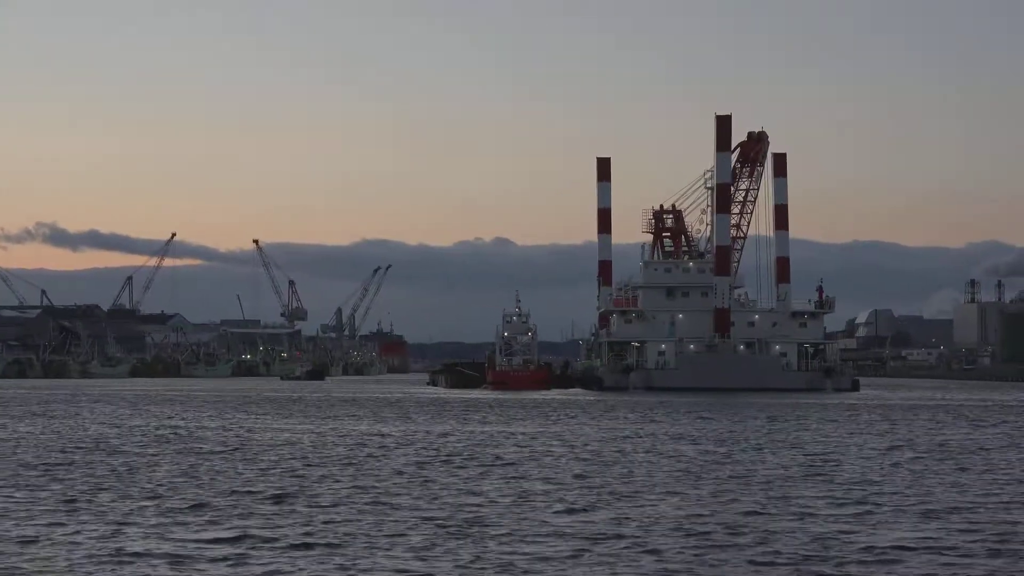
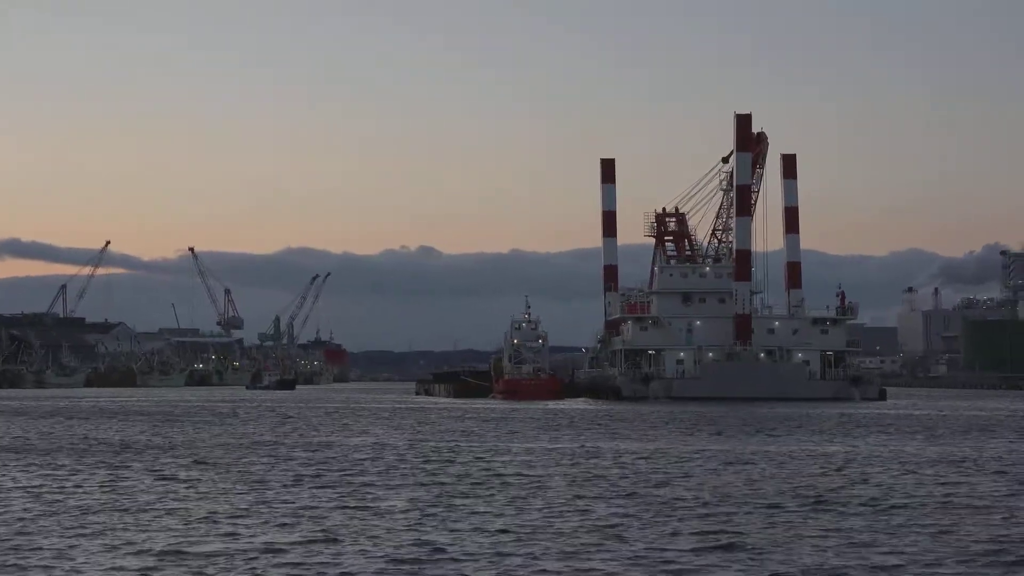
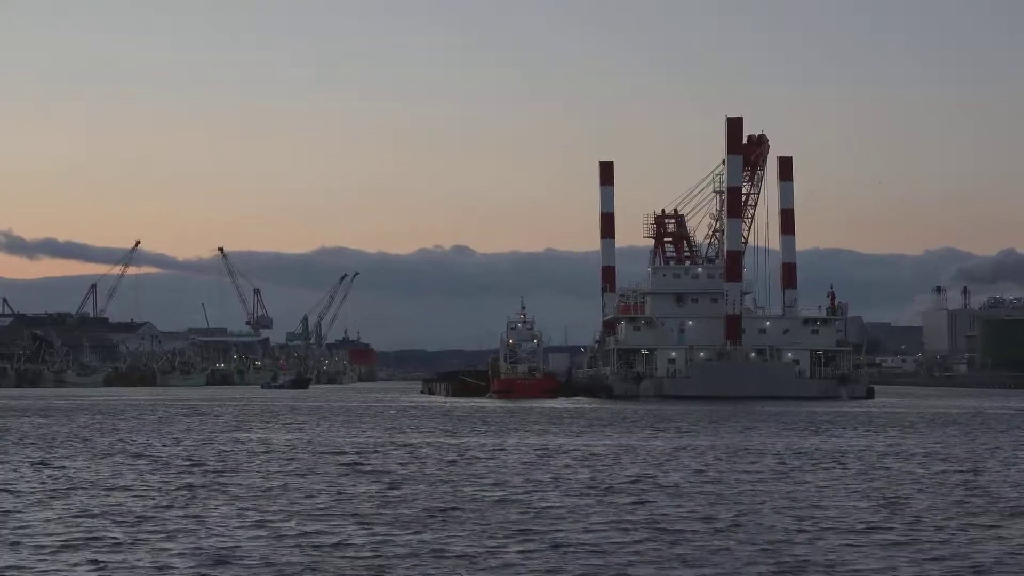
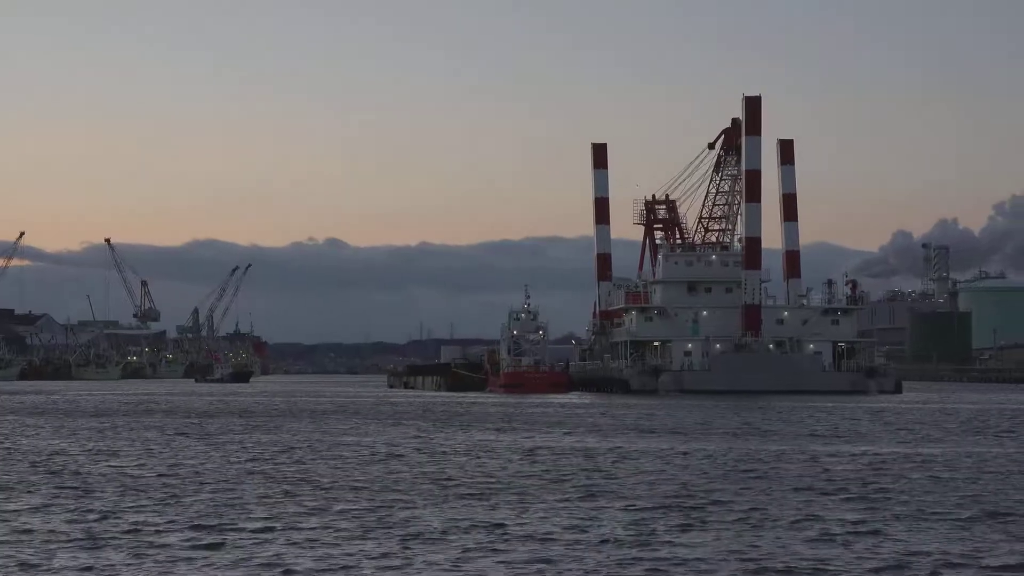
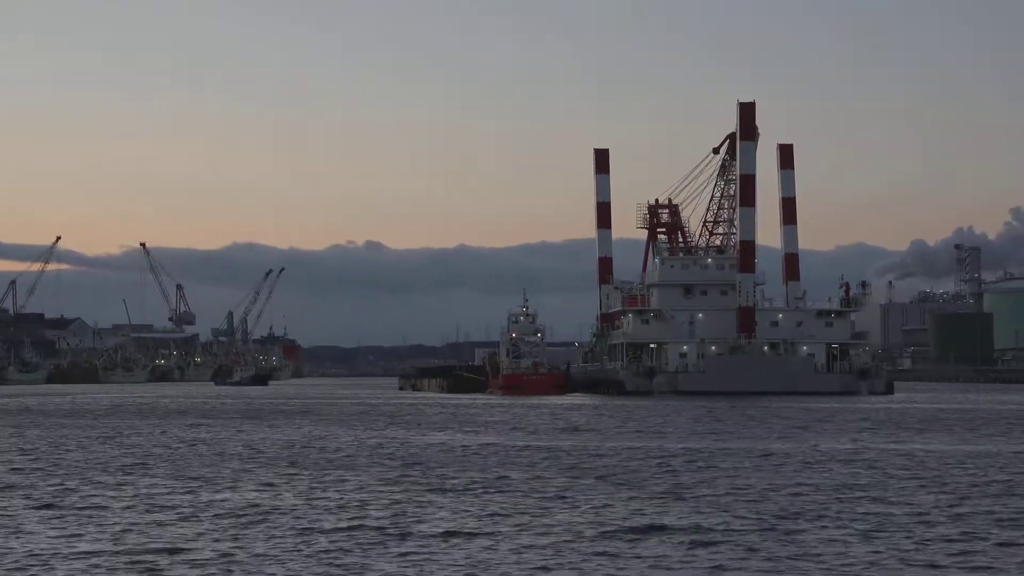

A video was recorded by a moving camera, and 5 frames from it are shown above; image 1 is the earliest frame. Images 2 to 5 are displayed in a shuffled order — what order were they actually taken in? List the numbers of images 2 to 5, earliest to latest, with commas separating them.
3, 2, 5, 4
